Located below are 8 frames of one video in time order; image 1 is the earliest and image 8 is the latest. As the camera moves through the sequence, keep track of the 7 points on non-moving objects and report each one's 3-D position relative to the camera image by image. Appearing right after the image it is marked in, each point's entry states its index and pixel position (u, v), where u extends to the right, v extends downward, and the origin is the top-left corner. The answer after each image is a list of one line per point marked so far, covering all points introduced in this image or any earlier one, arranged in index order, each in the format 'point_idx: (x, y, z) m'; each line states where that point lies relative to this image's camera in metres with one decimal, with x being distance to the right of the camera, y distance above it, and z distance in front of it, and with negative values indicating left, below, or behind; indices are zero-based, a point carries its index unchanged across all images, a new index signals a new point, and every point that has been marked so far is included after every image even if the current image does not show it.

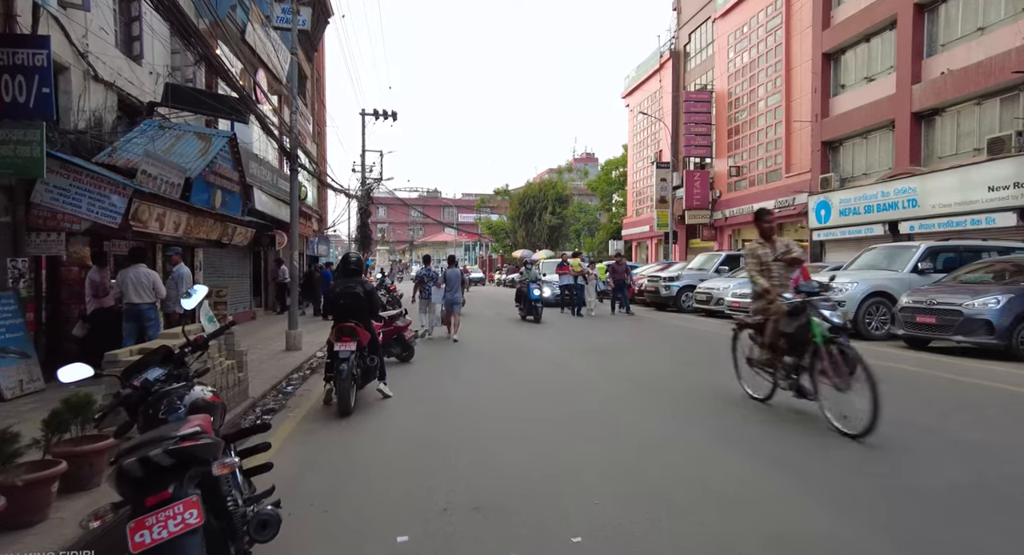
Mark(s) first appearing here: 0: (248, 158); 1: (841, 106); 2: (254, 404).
0: (-6.4, +2.9, +13.4) m
1: (+11.8, +6.2, +20.0) m
2: (-3.1, -1.5, +6.6) m
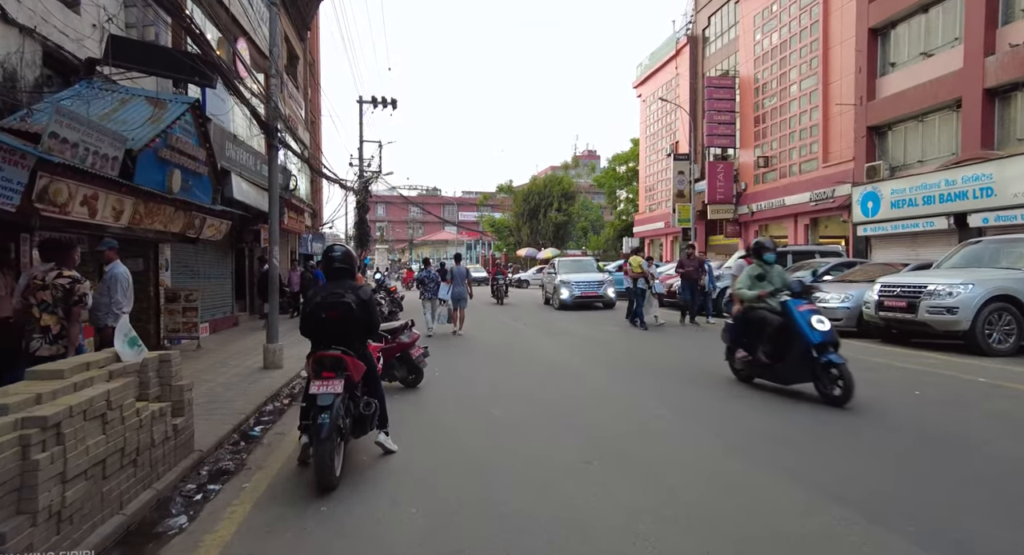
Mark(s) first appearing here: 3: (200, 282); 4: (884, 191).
0: (-5.9, +2.9, +11.4) m
1: (+12.2, +6.2, +18.0) m
2: (-2.6, -1.5, +4.7) m
3: (-7.0, -0.1, +12.4) m
4: (+11.8, +2.7, +17.6) m
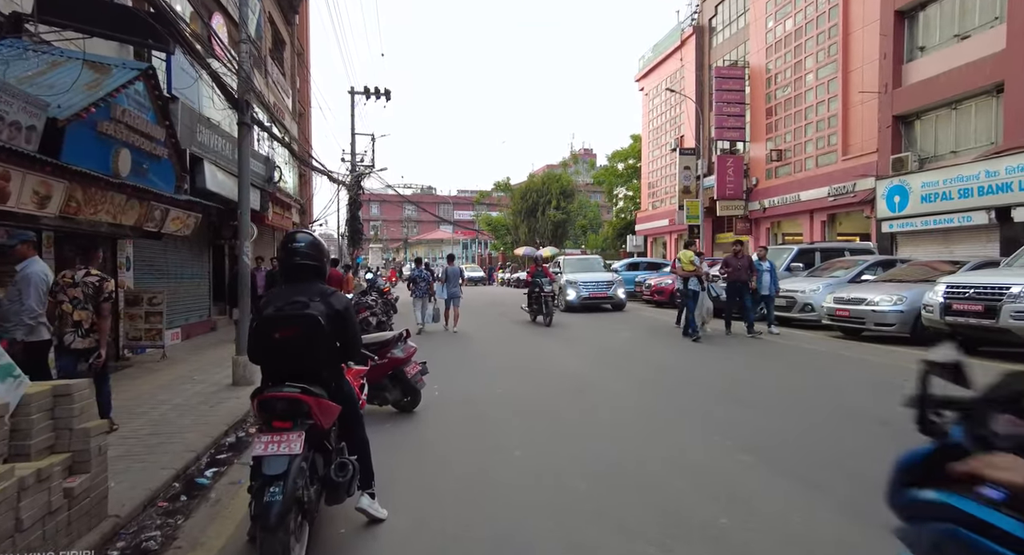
0: (-5.8, +2.8, +10.1) m
1: (+12.3, +6.2, +16.8) m
2: (-2.4, -1.6, +3.4) m
3: (-6.8, -0.1, +11.1) m
4: (+11.9, +2.8, +16.5) m
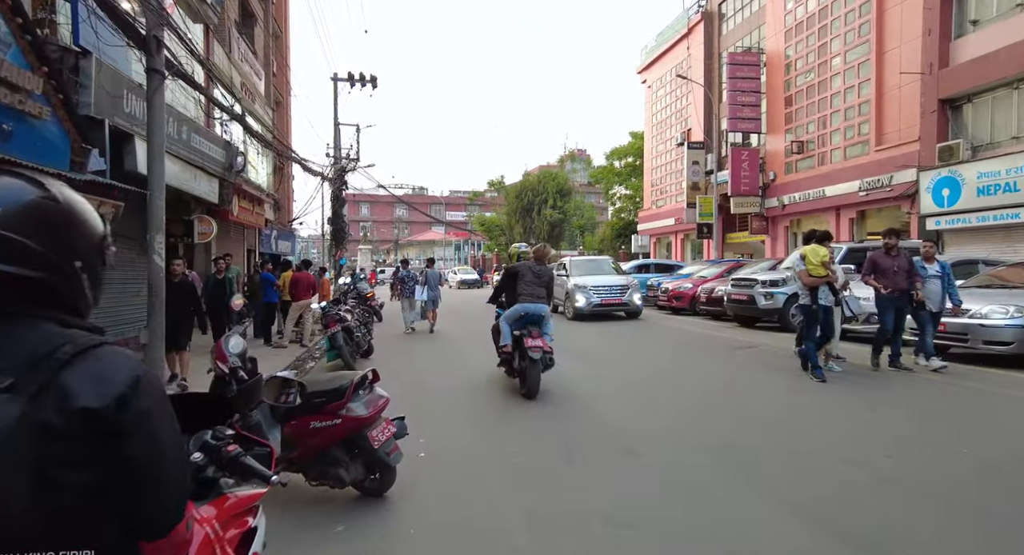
0: (-5.7, +2.8, +8.0) m
1: (+12.3, +6.2, +15.0) m
2: (-2.2, -1.6, +1.3) m
3: (-6.7, -0.2, +8.9) m
4: (+11.9, +2.7, +14.6) m
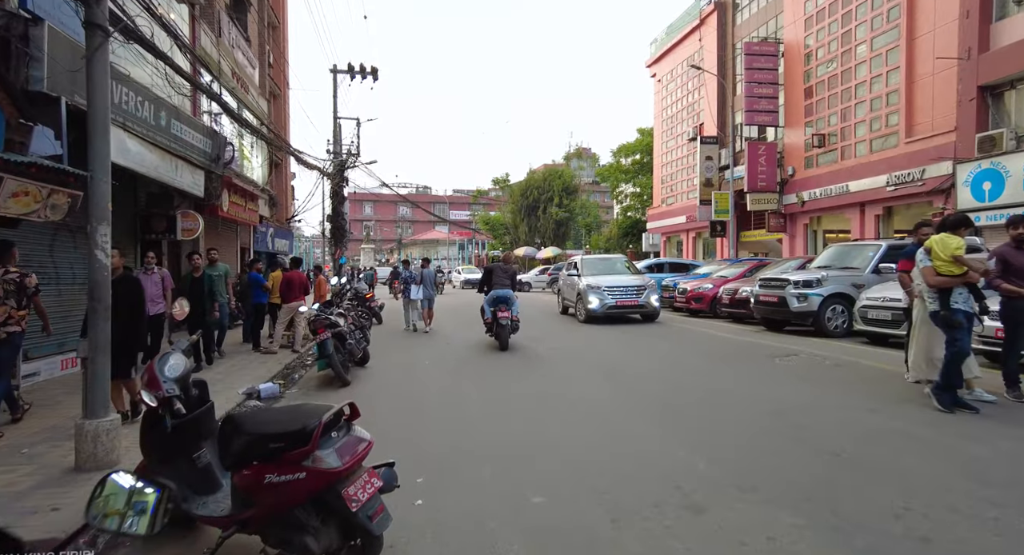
0: (-5.5, +2.8, +7.0) m
1: (+12.5, +6.2, +13.9) m
2: (-2.1, -1.6, +0.3) m
3: (-6.6, -0.2, +8.0) m
4: (+12.1, +2.7, +13.5) m
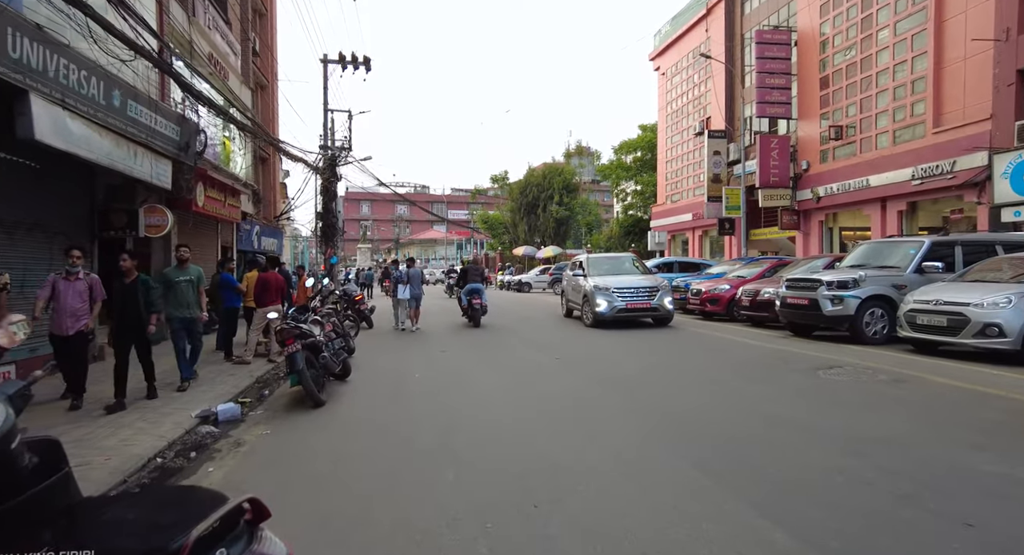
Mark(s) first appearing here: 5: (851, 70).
0: (-5.5, +2.7, +5.9) m
1: (+12.5, +6.2, +12.8) m
2: (-2.0, -1.6, -0.8) m
3: (-6.5, -0.2, +6.8) m
4: (+12.1, +2.7, +12.4) m
5: (+11.7, +7.1, +19.1) m
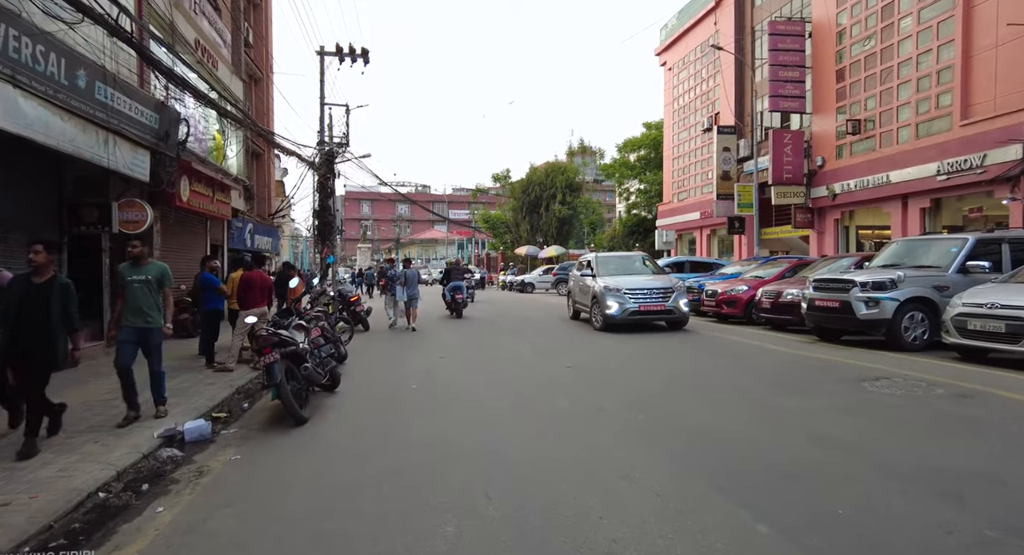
0: (-5.4, +2.7, +5.1) m
1: (+12.6, +6.1, +12.0) m
2: (-2.0, -1.6, -1.7) m
3: (-6.4, -0.2, +6.0) m
4: (+12.2, +2.7, +11.6) m
5: (+11.8, +7.1, +18.2) m
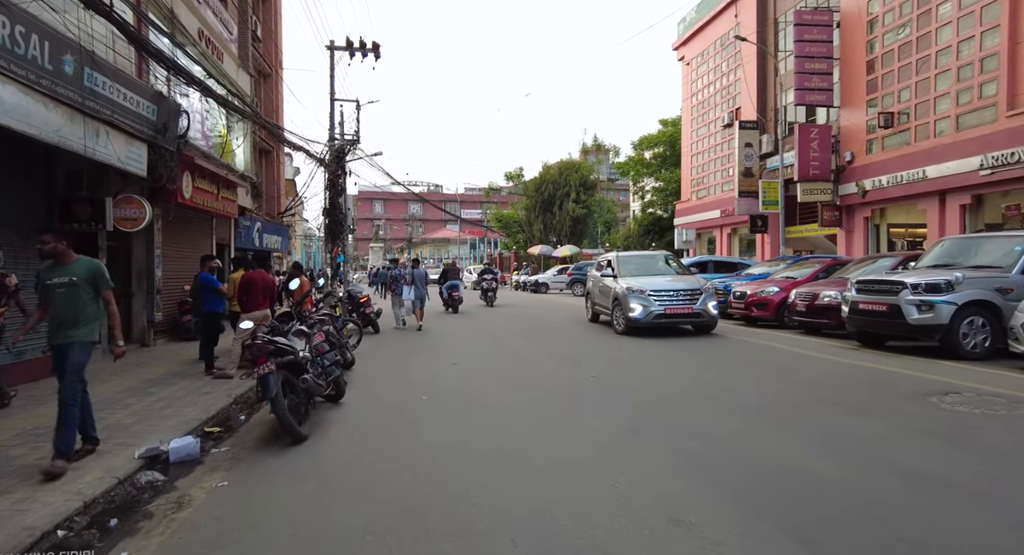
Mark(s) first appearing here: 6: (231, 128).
0: (-5.2, +2.7, +4.5) m
1: (+13.0, +6.1, +11.0) m
2: (-1.9, -1.7, -2.3) m
3: (-6.2, -0.2, +5.5) m
4: (+12.6, +2.7, +10.6) m
5: (+12.3, +7.1, +17.3) m
6: (-7.6, +4.0, +14.8) m
